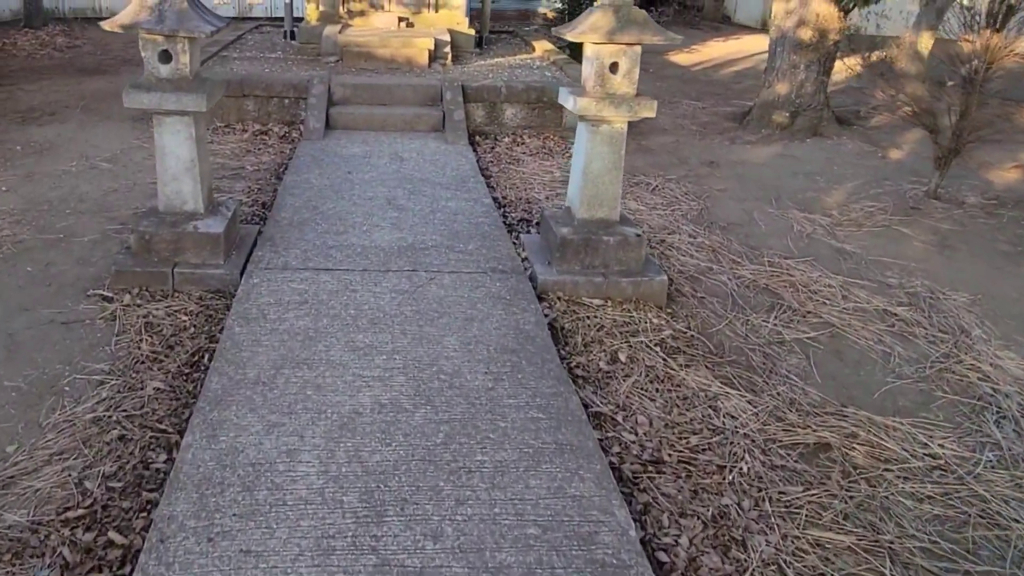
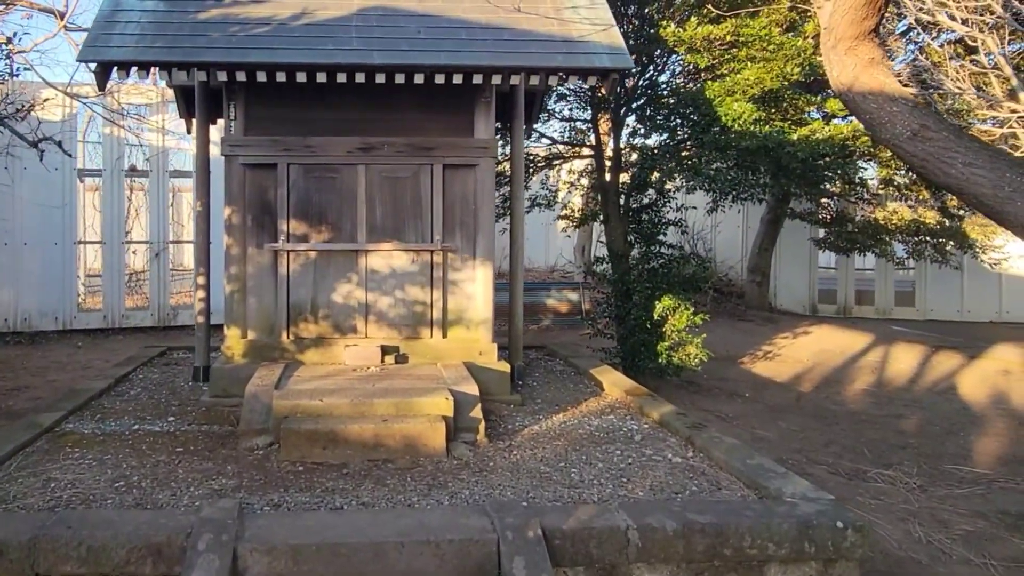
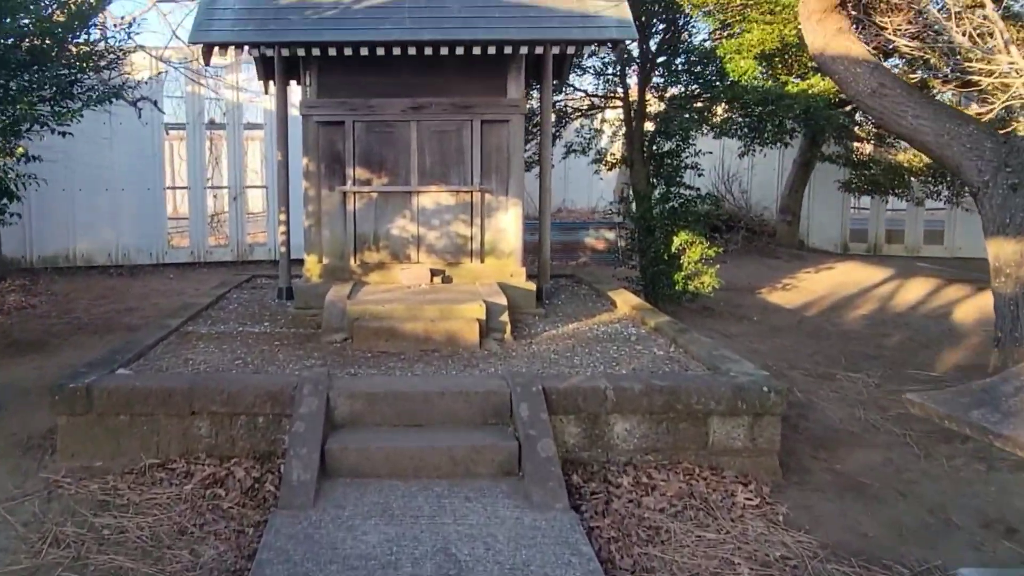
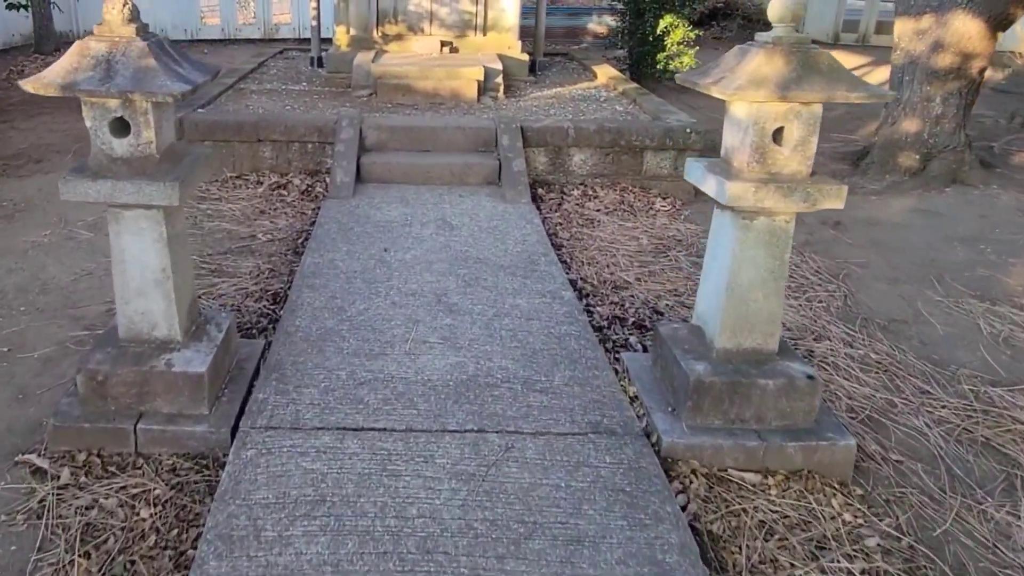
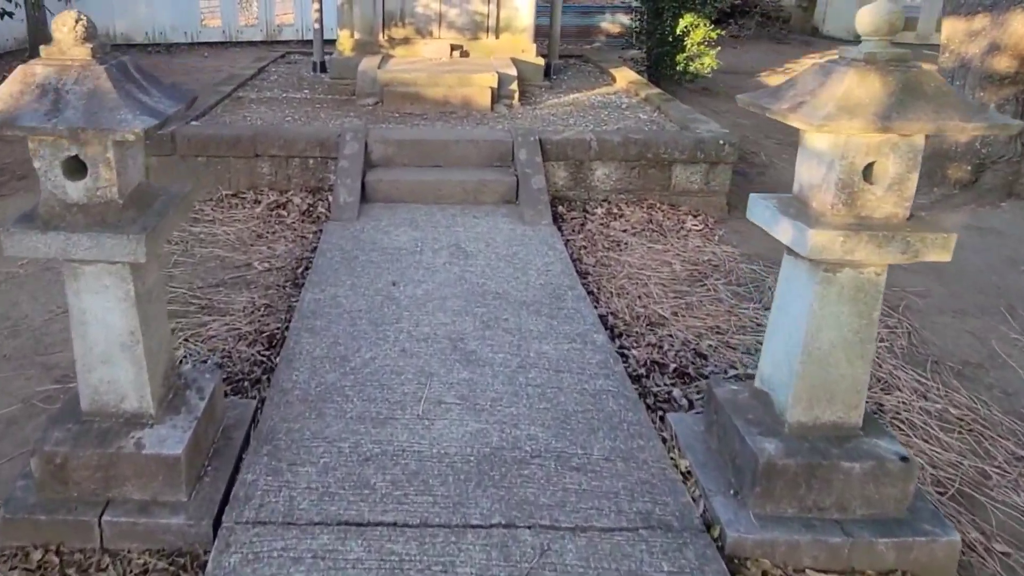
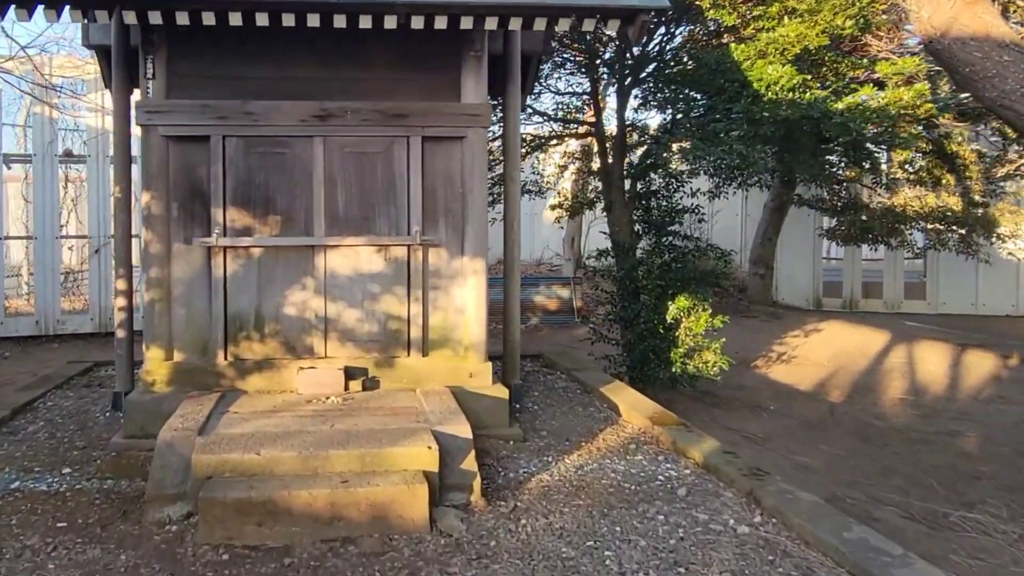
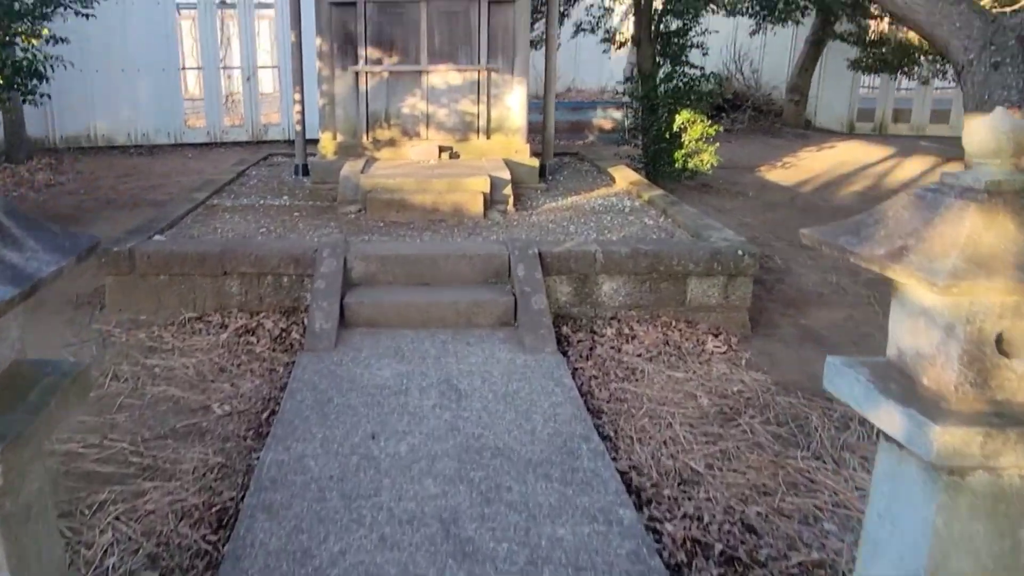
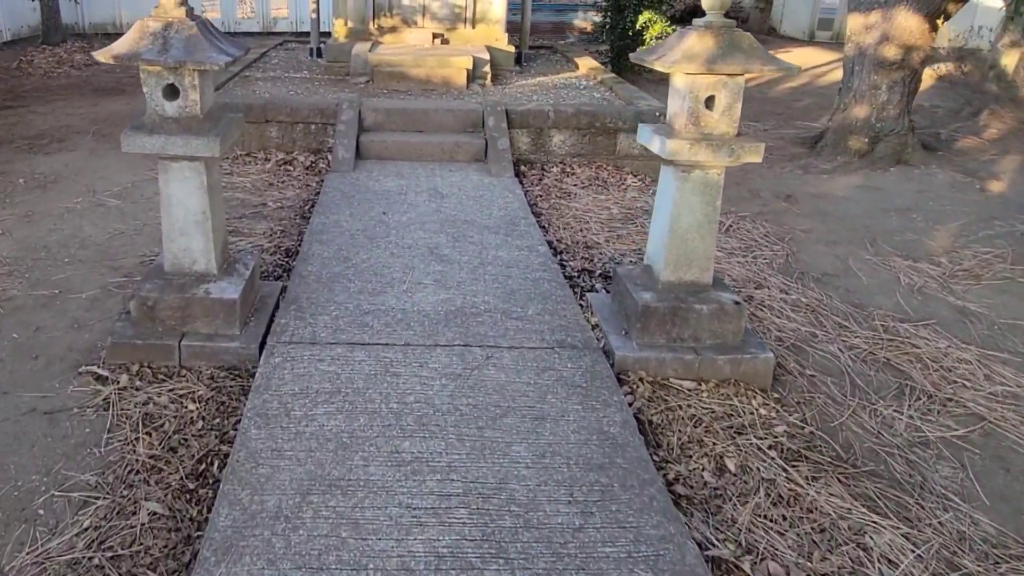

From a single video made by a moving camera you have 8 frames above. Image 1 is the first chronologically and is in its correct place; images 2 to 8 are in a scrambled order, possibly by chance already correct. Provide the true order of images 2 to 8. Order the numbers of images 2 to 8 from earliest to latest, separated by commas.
8, 4, 5, 7, 3, 2, 6
